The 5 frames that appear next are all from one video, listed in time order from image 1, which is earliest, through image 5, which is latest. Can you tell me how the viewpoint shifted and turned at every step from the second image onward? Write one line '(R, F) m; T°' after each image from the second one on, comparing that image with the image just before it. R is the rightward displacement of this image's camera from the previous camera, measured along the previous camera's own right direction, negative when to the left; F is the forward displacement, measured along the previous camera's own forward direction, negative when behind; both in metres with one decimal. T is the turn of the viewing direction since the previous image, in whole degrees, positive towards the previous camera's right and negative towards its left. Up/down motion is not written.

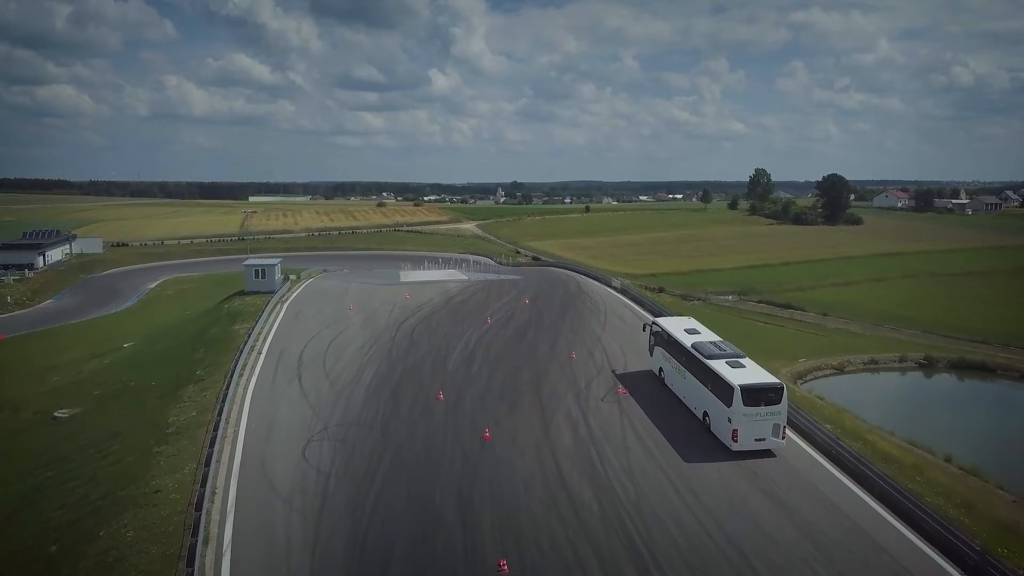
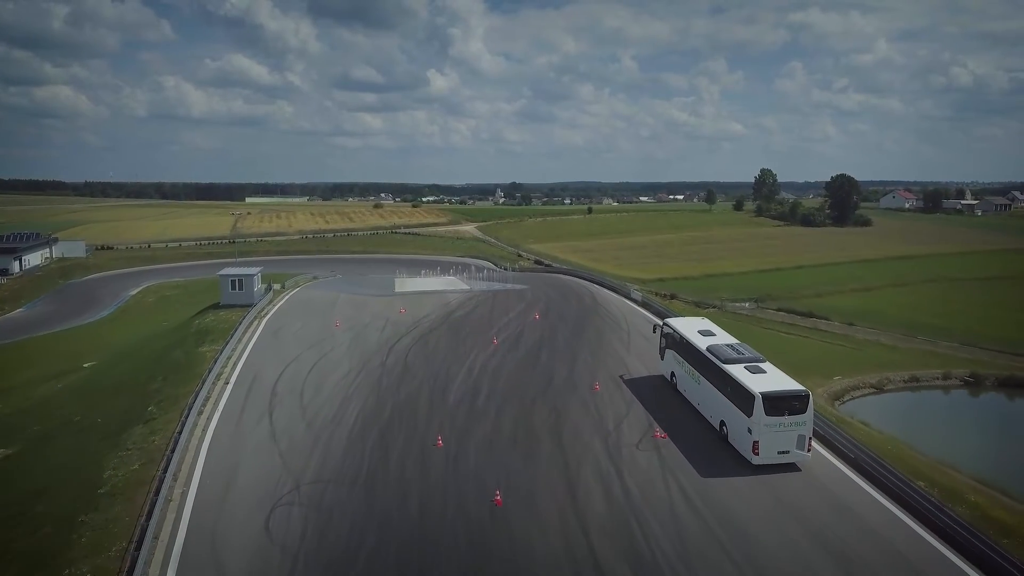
(-0.4, +3.7) m; 0°
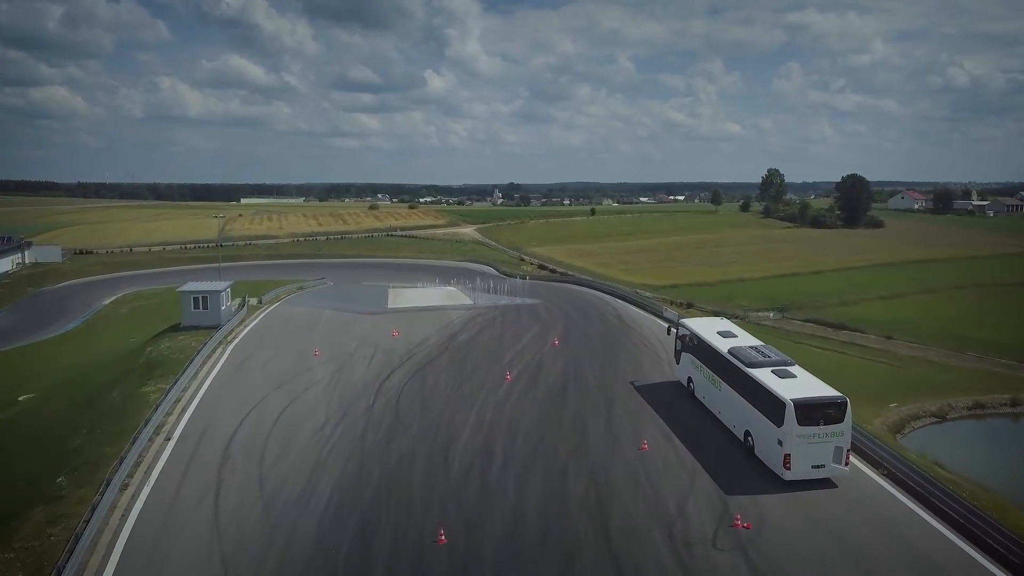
(-0.6, +4.6) m; 0°
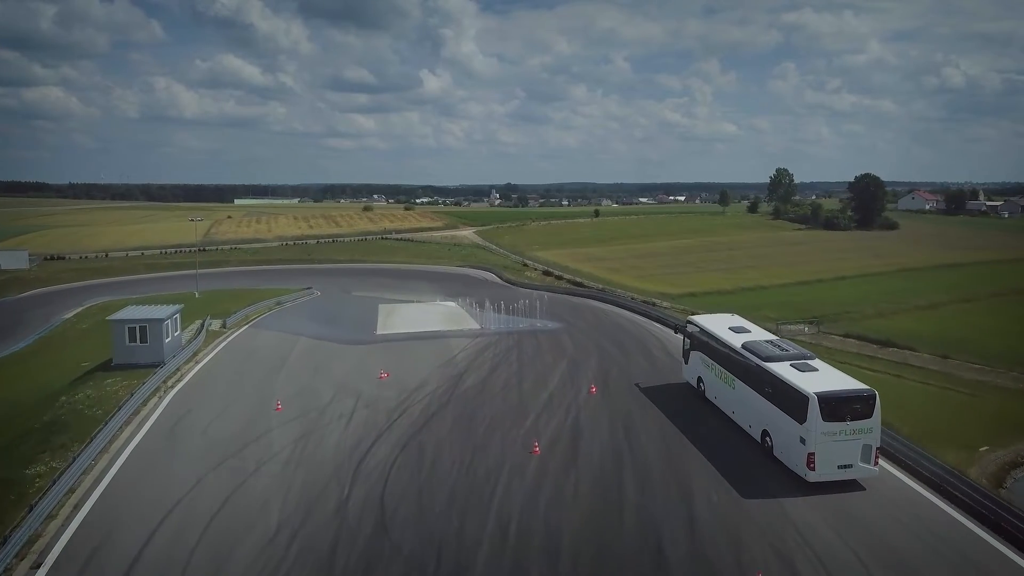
(-0.8, +5.4) m; 0°
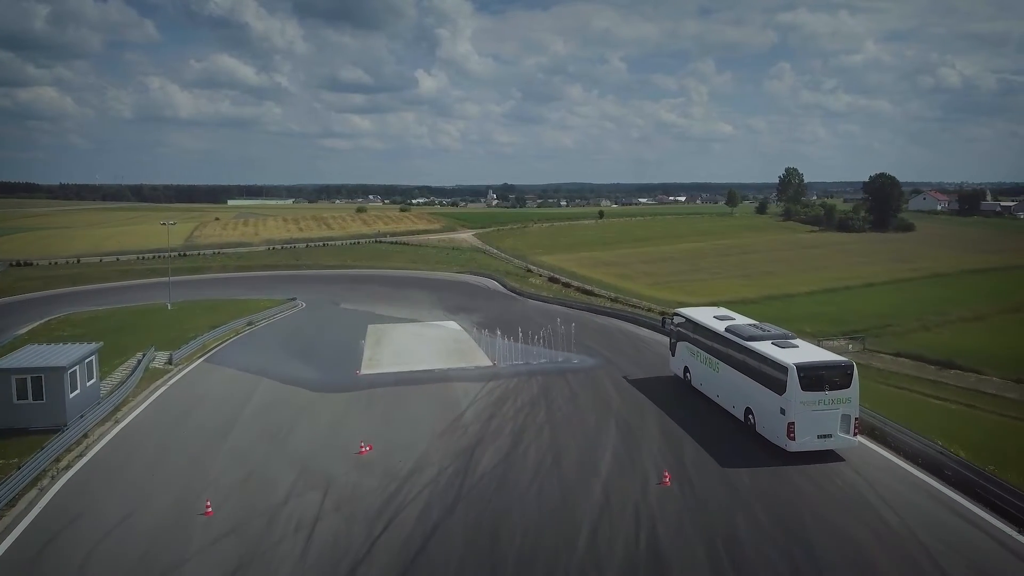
(-0.8, +5.5) m; 0°
